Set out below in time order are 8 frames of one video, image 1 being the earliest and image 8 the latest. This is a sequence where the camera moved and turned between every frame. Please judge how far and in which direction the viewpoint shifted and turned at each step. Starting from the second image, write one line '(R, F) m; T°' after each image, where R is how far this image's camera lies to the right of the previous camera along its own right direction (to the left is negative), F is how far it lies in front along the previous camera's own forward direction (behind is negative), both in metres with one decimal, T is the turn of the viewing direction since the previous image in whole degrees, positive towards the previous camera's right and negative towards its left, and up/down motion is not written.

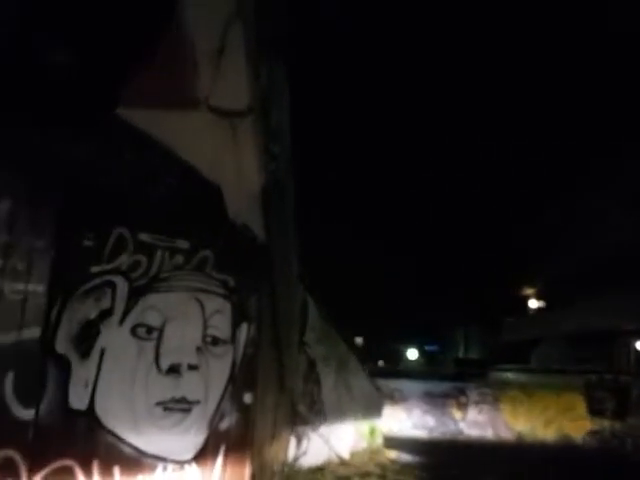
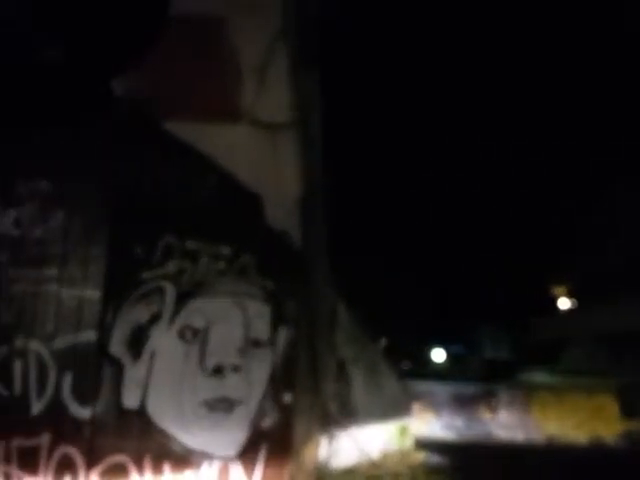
(-0.1, -0.2) m; -2°
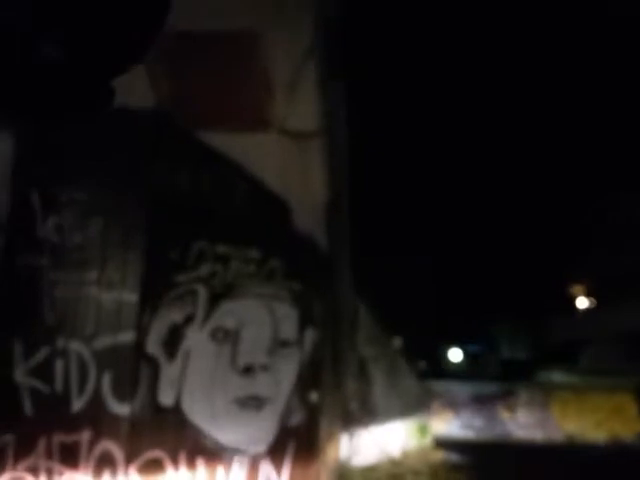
(-0.1, -0.2) m; -1°
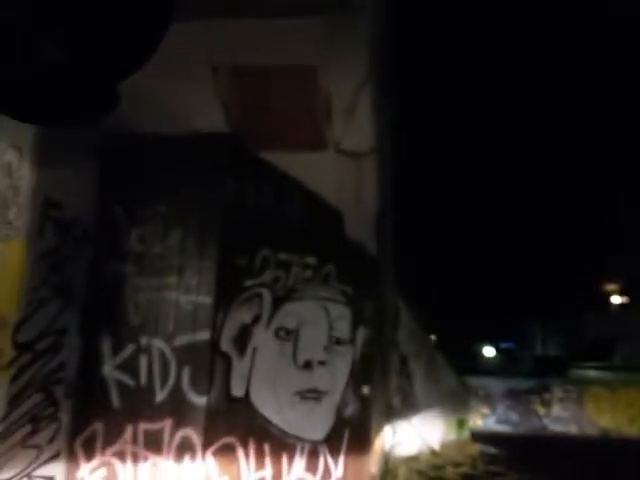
(-0.3, -0.5) m; -3°
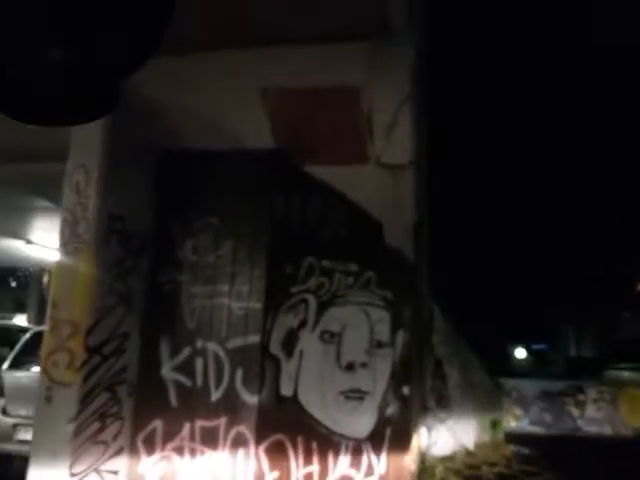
(-0.2, -0.4) m; -3°
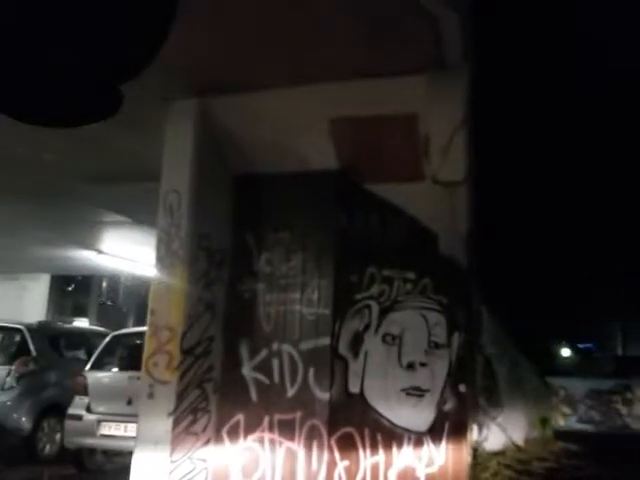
(-0.3, -0.7) m; -4°
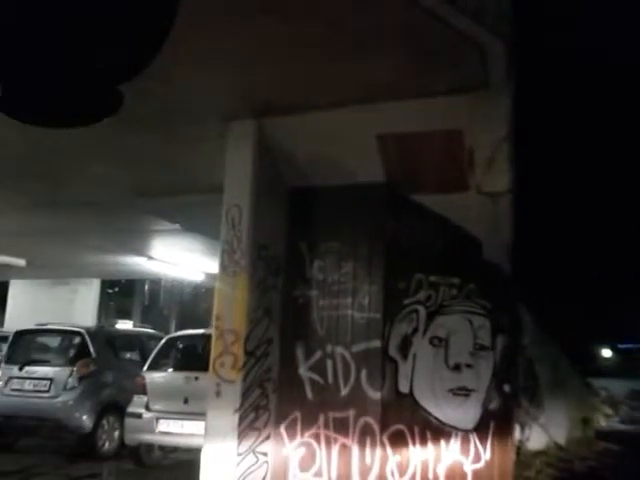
(-0.2, -0.4) m; -3°
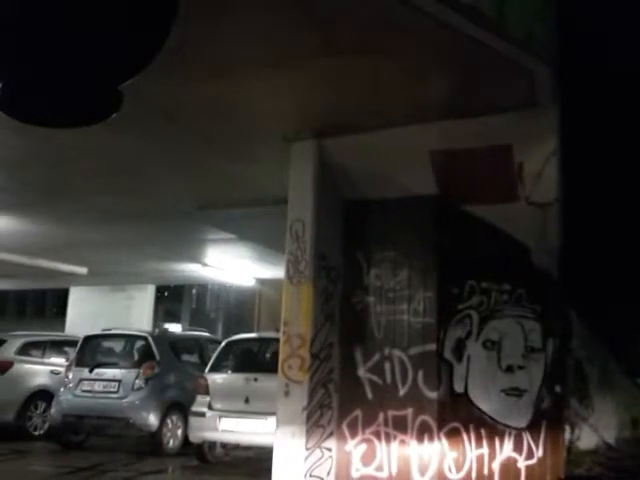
(-0.3, -0.5) m; -4°
